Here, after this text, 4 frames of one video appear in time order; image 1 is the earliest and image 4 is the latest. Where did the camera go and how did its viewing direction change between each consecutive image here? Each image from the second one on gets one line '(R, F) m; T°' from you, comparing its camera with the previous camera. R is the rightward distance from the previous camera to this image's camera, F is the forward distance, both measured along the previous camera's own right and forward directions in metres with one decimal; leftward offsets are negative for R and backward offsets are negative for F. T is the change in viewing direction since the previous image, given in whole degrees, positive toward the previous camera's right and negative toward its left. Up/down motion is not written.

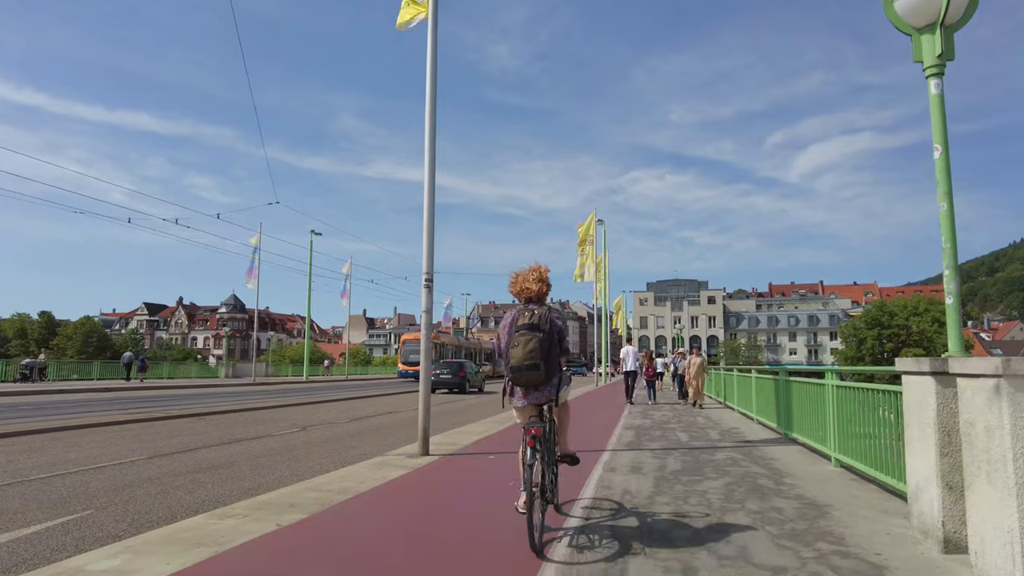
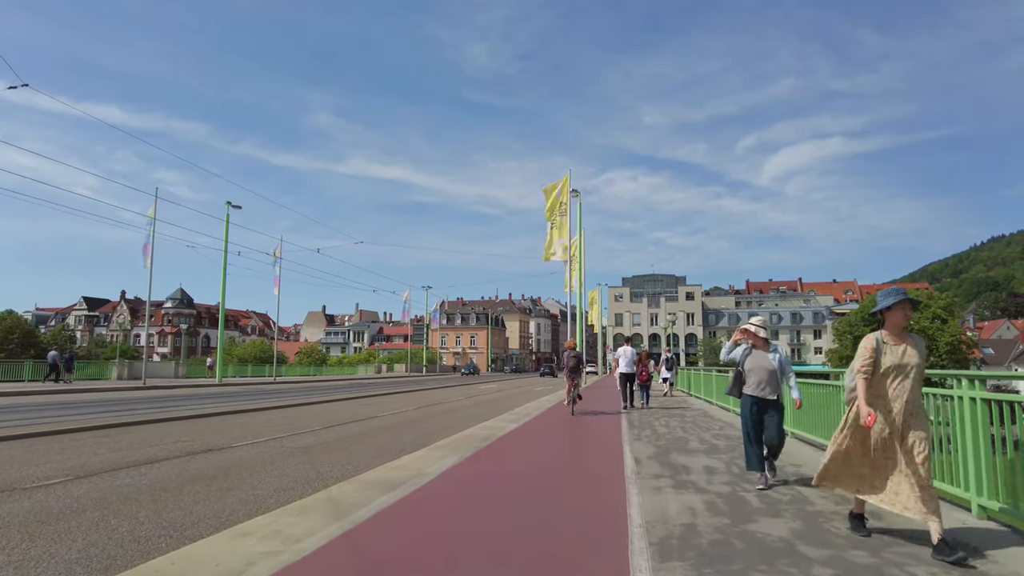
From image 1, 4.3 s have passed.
(+0.9, +7.9) m; +2°
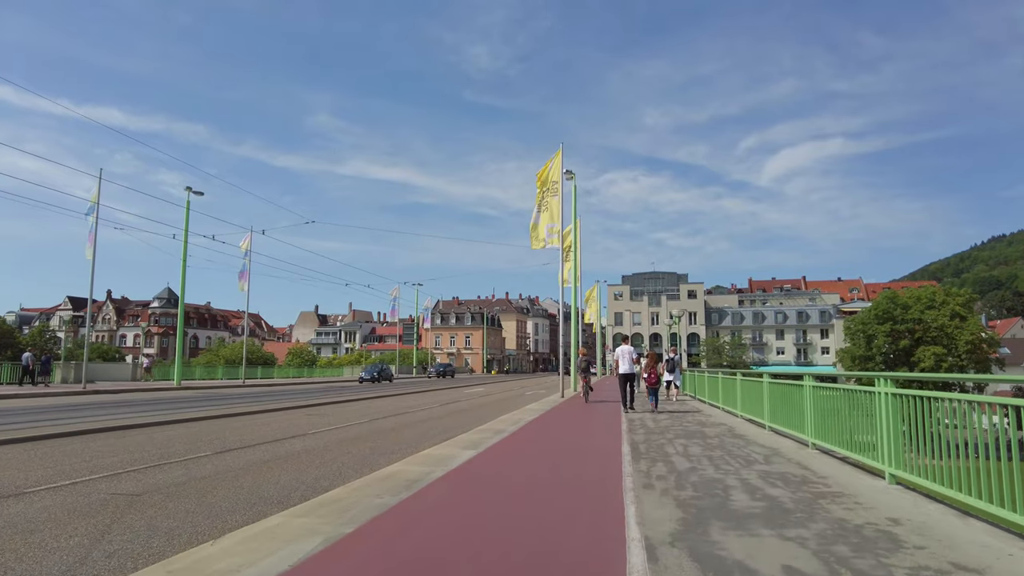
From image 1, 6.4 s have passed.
(+0.6, +3.8) m; 0°
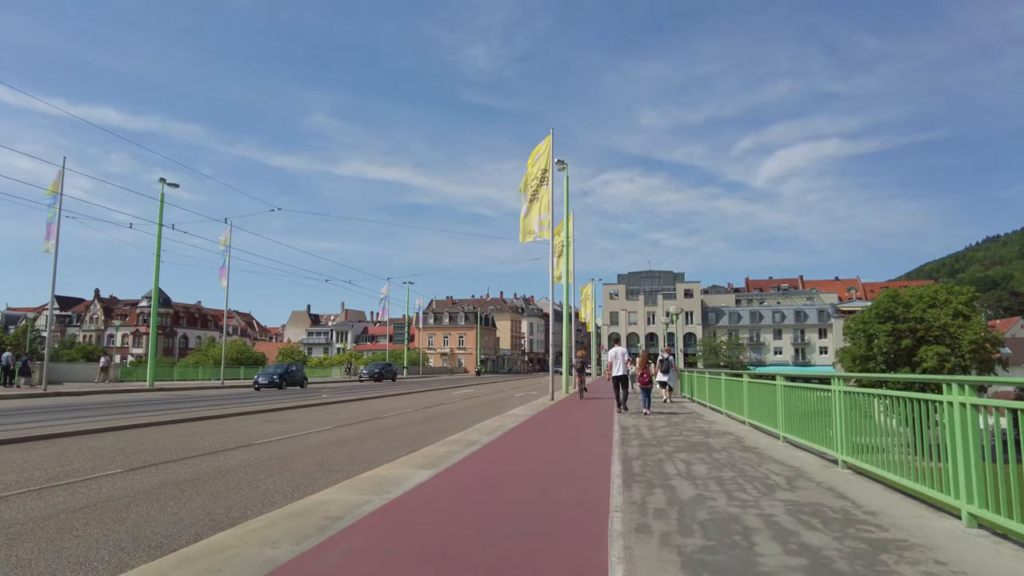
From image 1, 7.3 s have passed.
(+0.3, +1.7) m; 0°
